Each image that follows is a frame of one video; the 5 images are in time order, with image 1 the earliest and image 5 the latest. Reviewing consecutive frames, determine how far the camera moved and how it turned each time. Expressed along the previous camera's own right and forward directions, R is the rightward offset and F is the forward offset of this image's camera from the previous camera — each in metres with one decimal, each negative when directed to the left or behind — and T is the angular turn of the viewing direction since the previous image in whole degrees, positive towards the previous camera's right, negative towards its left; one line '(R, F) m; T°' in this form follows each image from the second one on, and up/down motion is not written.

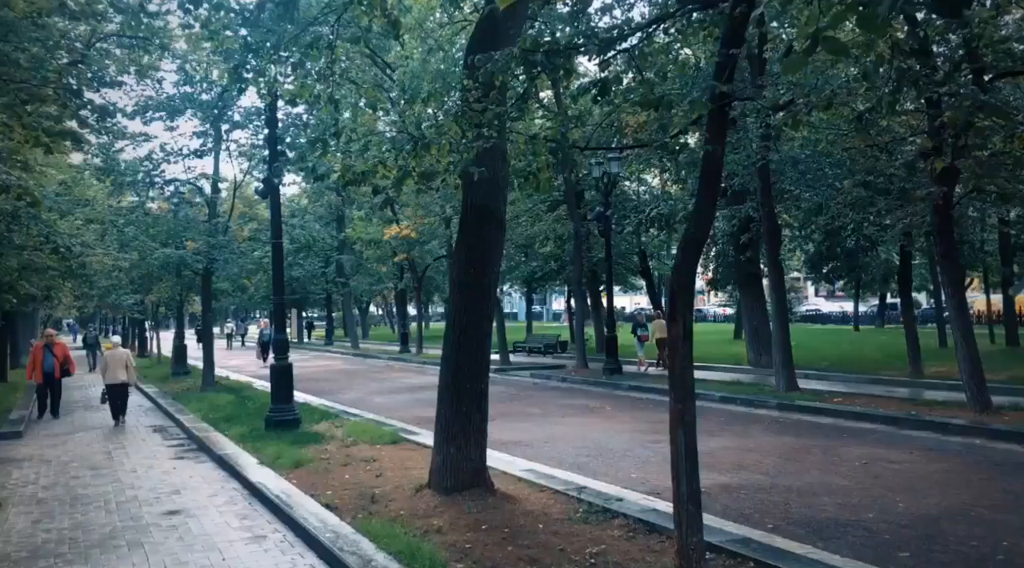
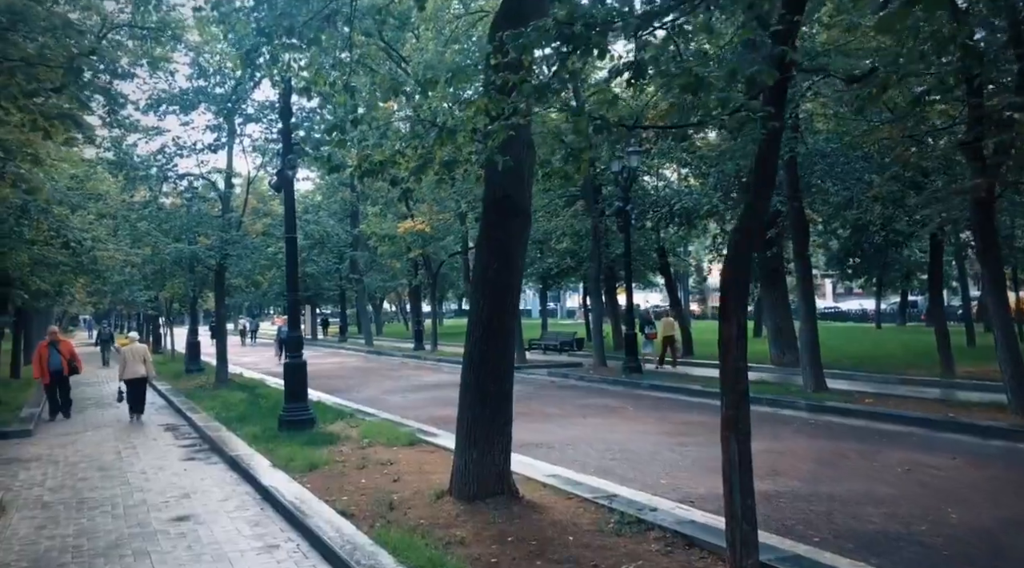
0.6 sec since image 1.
(-0.1, +0.4) m; -1°
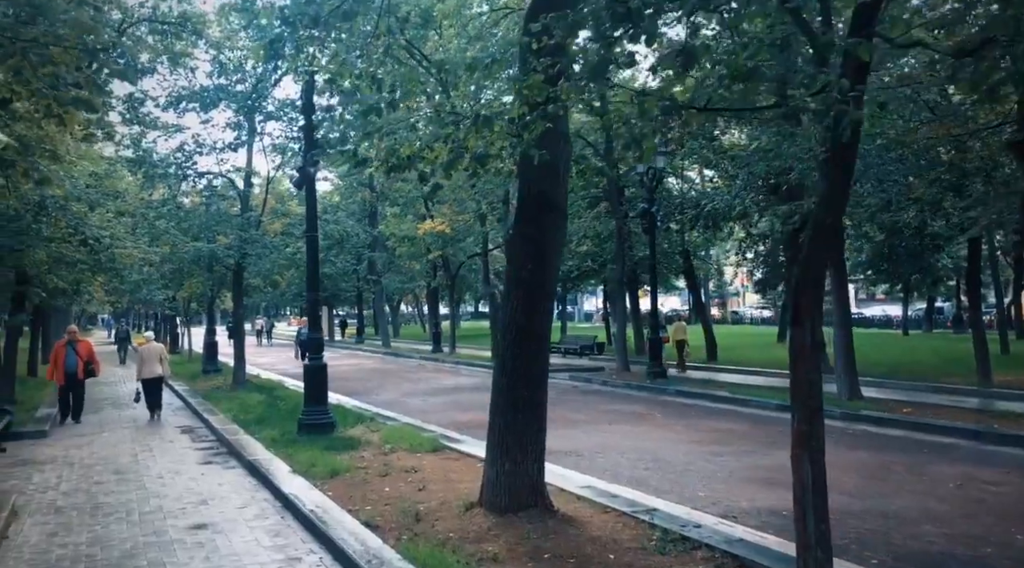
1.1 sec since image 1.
(-0.2, +0.4) m; -1°
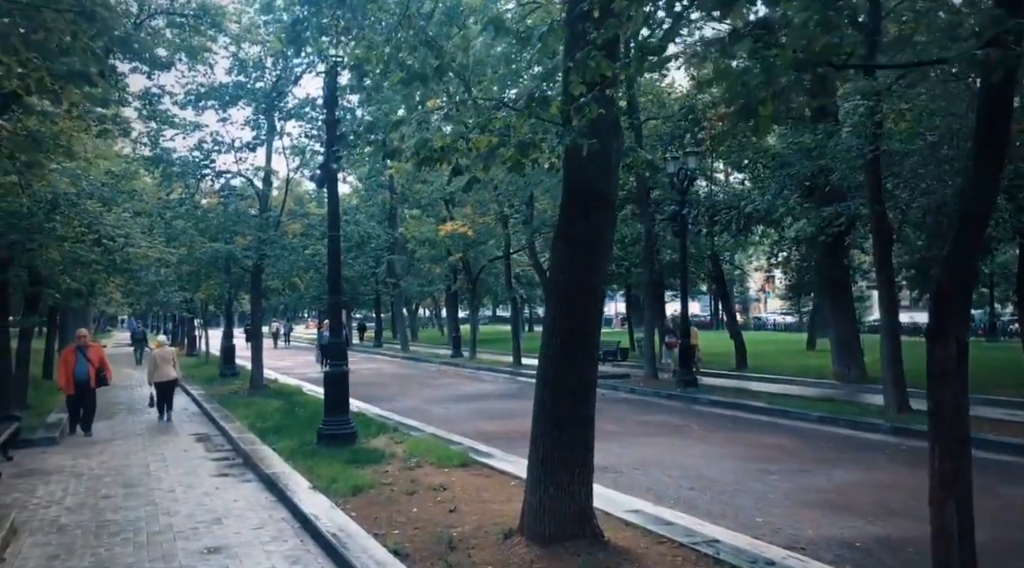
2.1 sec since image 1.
(-0.2, +0.7) m; -1°
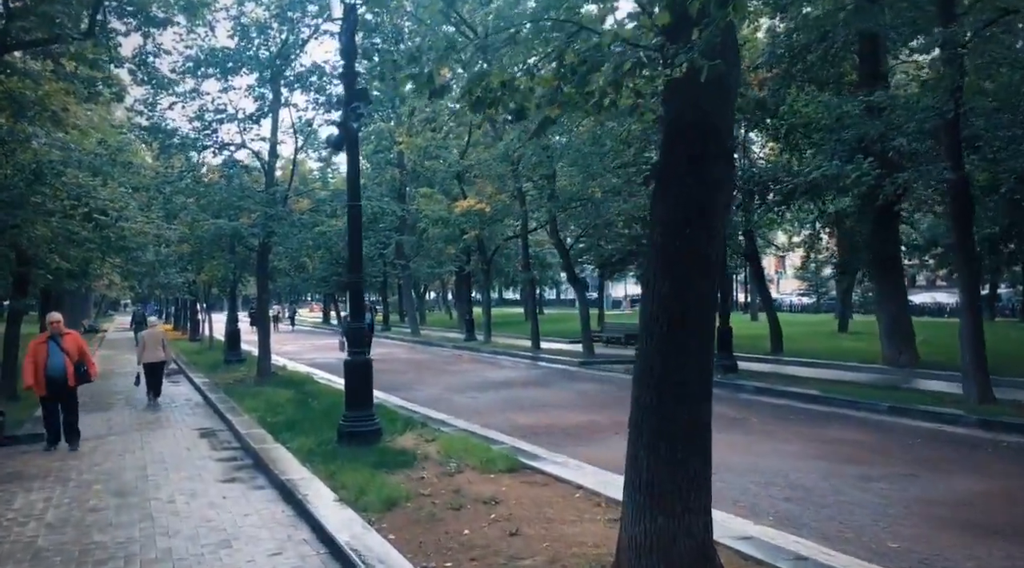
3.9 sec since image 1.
(-0.5, +1.4) m; 0°
